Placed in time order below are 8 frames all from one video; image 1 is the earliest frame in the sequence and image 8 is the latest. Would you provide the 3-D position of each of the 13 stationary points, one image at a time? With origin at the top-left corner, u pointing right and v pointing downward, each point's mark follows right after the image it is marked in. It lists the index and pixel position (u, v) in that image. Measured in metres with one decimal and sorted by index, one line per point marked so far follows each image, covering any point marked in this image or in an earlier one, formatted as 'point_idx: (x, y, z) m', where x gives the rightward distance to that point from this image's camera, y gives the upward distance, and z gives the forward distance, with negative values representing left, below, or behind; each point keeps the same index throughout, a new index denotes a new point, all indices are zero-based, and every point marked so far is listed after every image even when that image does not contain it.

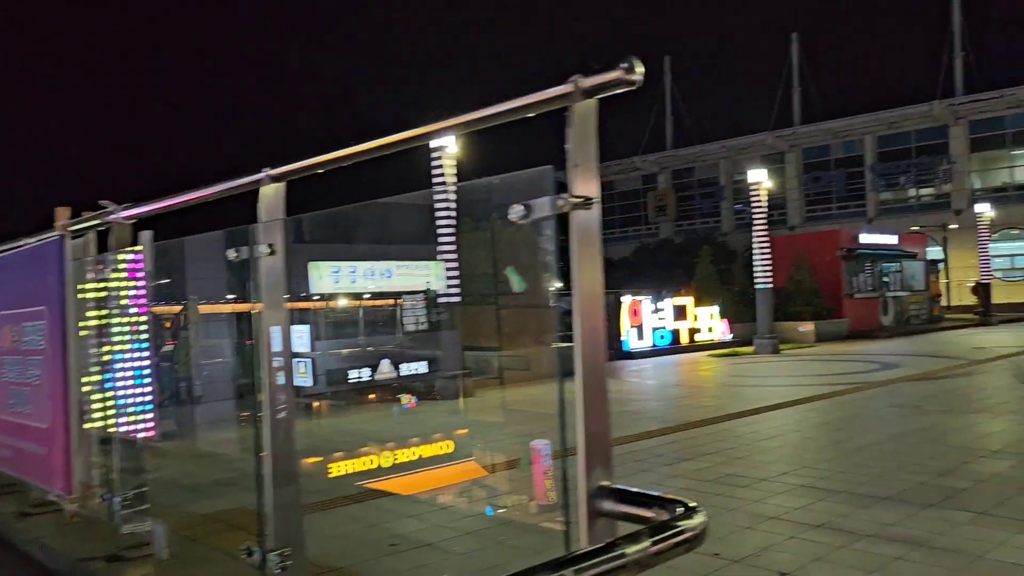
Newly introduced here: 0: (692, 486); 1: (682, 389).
0: (+1.4, -1.5, +6.7) m
1: (+3.0, -1.8, +15.0) m
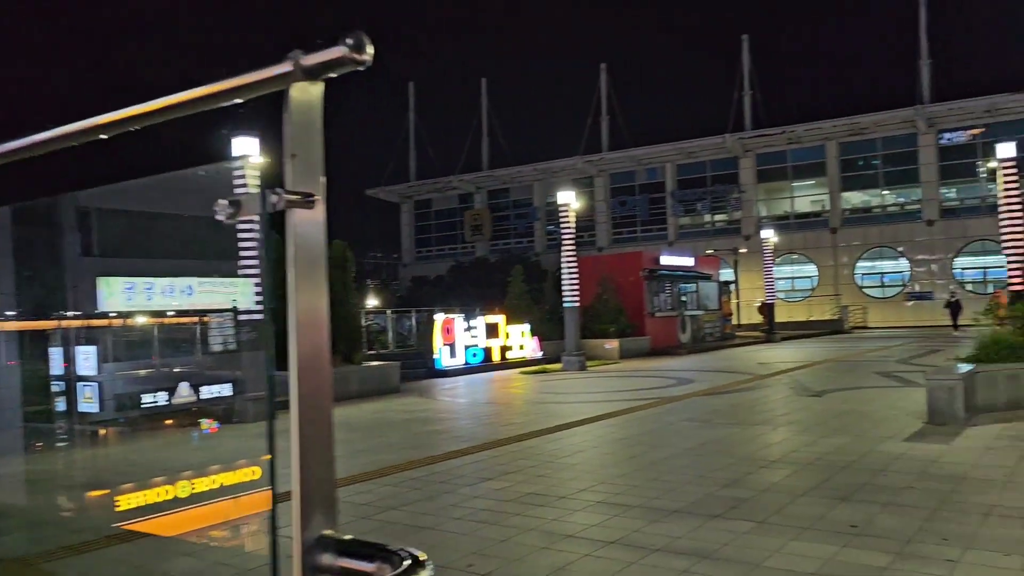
0: (-0.2, -1.7, +6.6) m
1: (-0.3, -2.1, +15.1) m
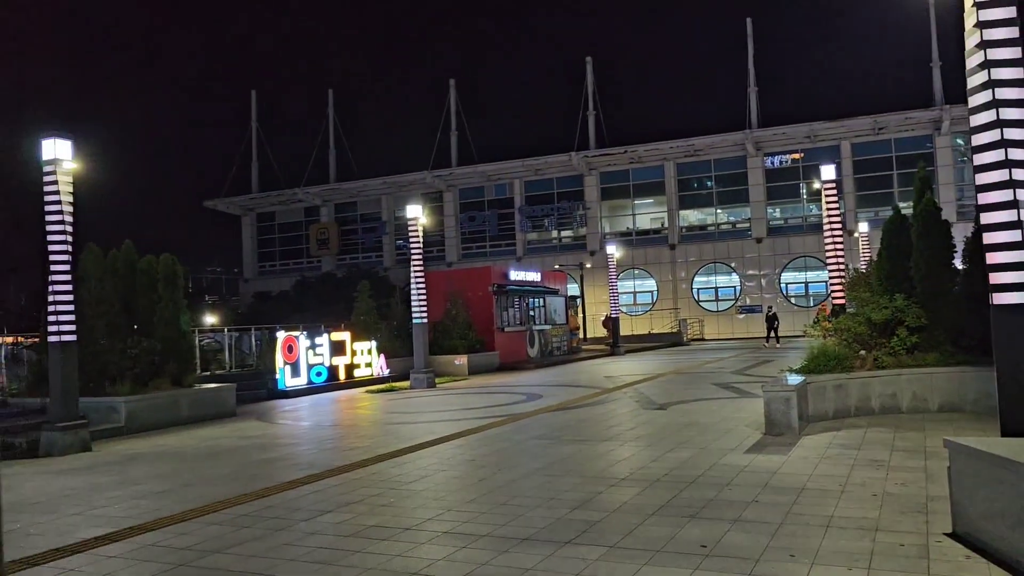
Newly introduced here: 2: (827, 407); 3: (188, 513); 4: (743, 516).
0: (-1.3, -1.8, +6.1) m
1: (-2.9, -2.4, +14.4) m
2: (+4.2, -1.6, +11.6) m
3: (-2.7, -1.9, +7.2) m
4: (+1.7, -1.7, +6.4) m
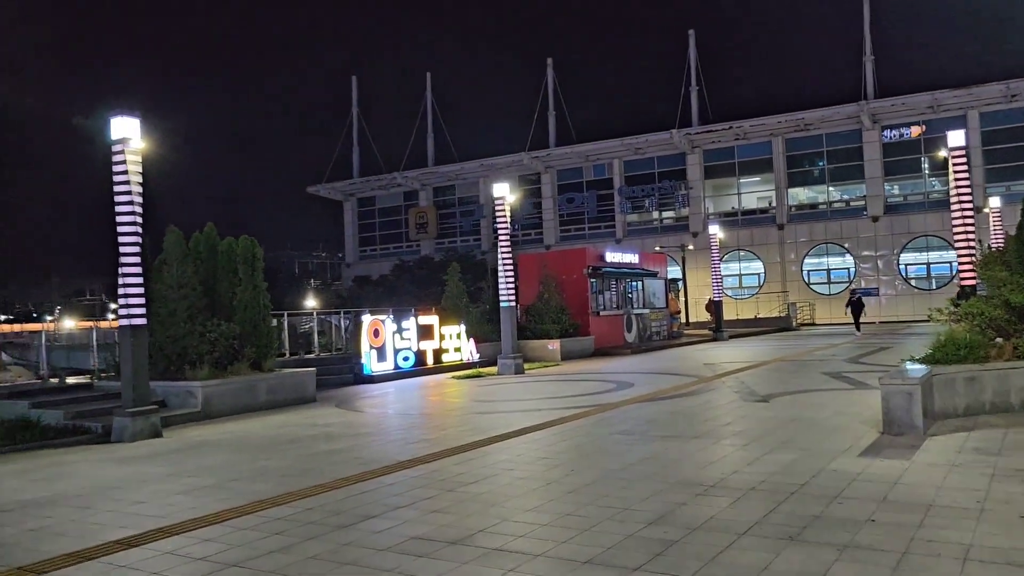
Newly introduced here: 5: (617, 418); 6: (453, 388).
0: (-0.9, -1.7, +5.3) m
1: (-1.5, -2.1, +13.7) m
2: (+5.2, -1.3, +10.1) m
3: (-2.2, -1.7, +6.6) m
4: (+2.1, -1.5, +5.3) m
5: (+1.3, -1.7, +11.0) m
6: (-1.2, -2.2, +18.8) m
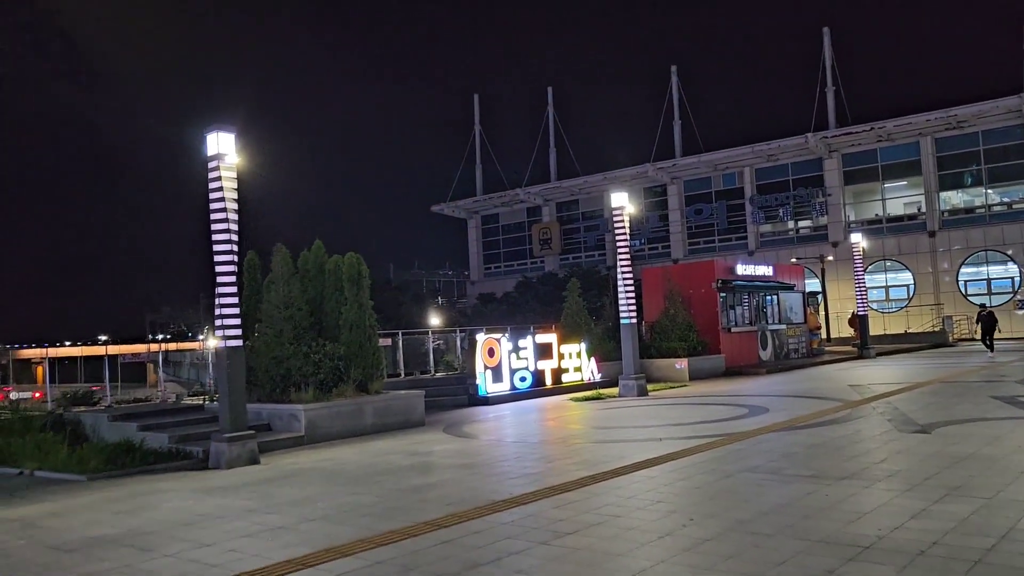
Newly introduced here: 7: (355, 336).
0: (-0.5, -1.7, +4.3) m
1: (+0.2, -2.3, +12.7) m
2: (+6.3, -1.4, +8.1) m
3: (-1.5, -1.8, +5.8) m
4: (+2.5, -1.6, +3.8) m
5: (+2.6, -1.8, +9.6) m
6: (+1.2, -2.5, +17.7) m
7: (-2.7, -0.8, +14.9) m
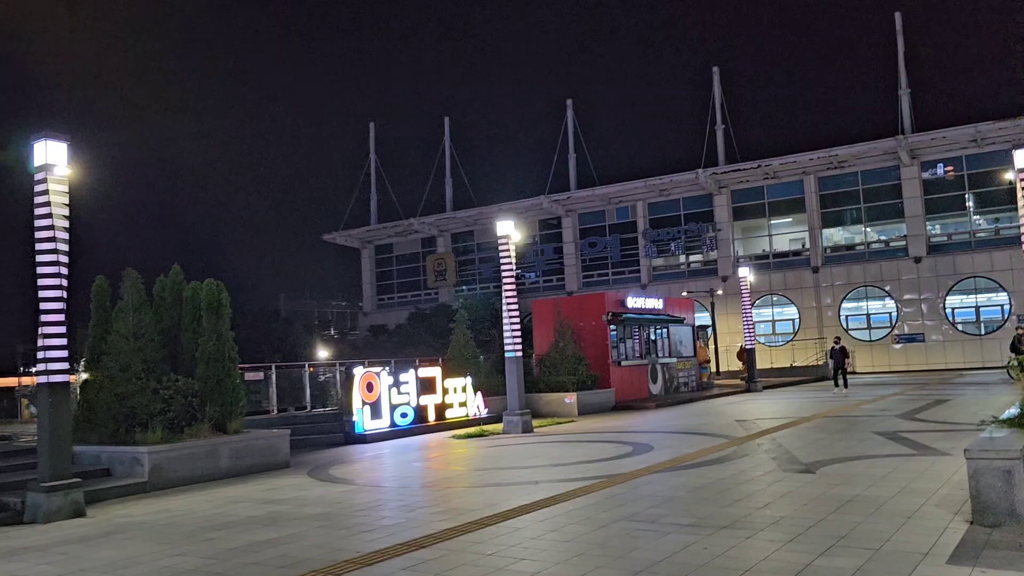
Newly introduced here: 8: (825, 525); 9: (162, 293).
0: (-1.3, -1.8, +3.3) m
1: (-1.6, -2.7, +11.7) m
2: (+5.0, -1.7, +7.9) m
3: (-2.5, -2.0, +4.6) m
4: (+1.8, -1.7, +3.2) m
5: (+1.2, -2.1, +8.9) m
6: (-1.1, -3.1, +16.7) m
7: (-4.7, -1.3, +13.6) m
8: (+2.5, -1.9, +7.0) m
9: (-5.7, -0.1, +14.1) m
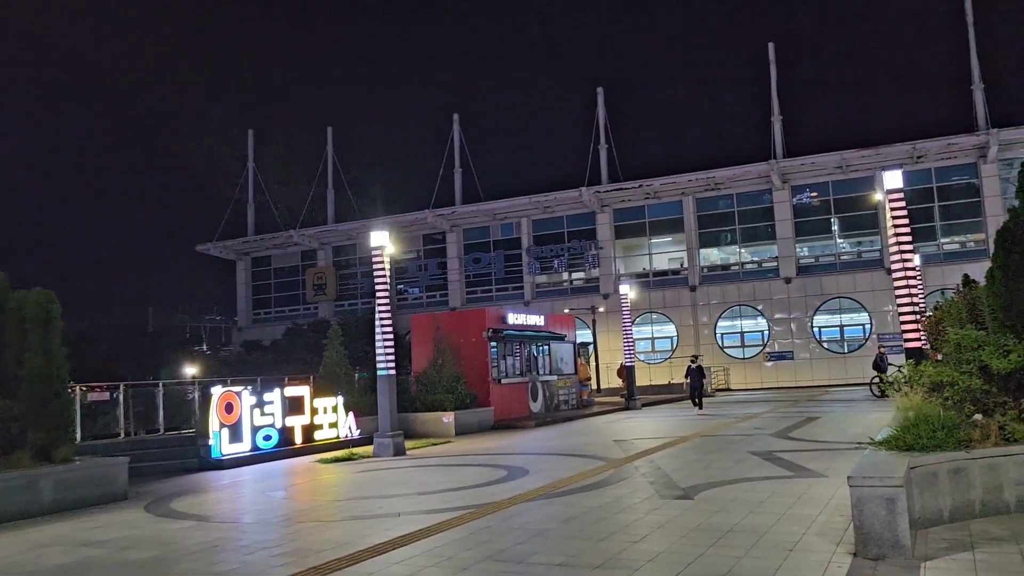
0: (-1.8, -1.8, +2.3) m
1: (-3.3, -2.9, +10.6) m
2: (+3.8, -1.9, +7.7) m
3: (-3.2, -2.0, +3.4) m
4: (+1.2, -1.7, +2.6) m
5: (-0.2, -2.3, +8.2) m
6: (-3.5, -3.4, +15.6) m
7: (-6.6, -1.4, +12.1) m
8: (+1.4, -2.0, +6.5) m
9: (-7.6, -0.2, +12.4) m
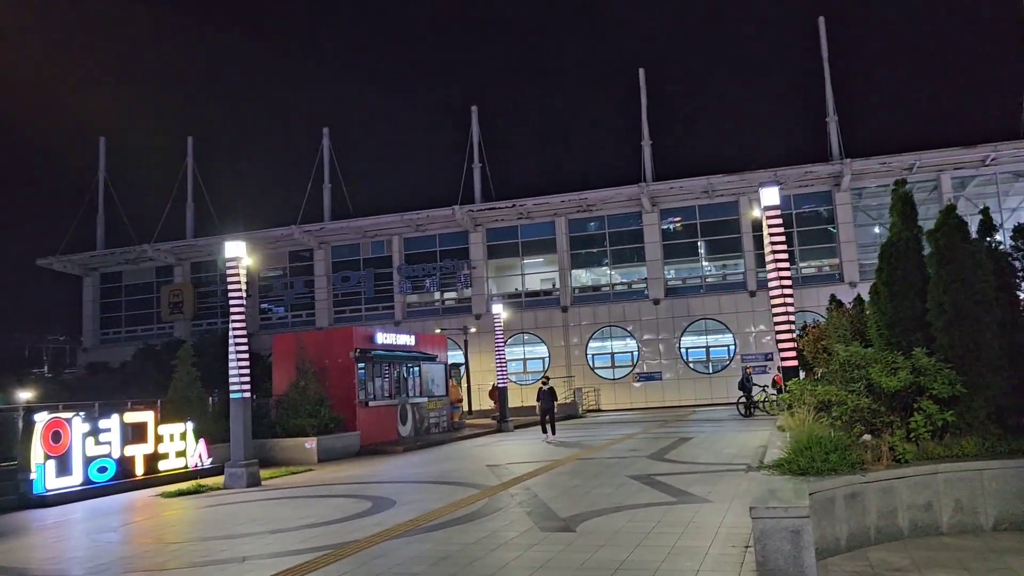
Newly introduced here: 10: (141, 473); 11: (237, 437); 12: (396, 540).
0: (-2.1, -1.8, +1.1) m
1: (-4.7, -3.0, +9.1) m
2: (+2.7, -2.0, +7.2) m
3: (-3.6, -1.9, +2.0) m
4: (+0.9, -1.7, +1.8) m
5: (-1.3, -2.4, +7.2) m
6: (-5.7, -3.6, +14.0) m
7: (-8.3, -1.5, +10.1) m
8: (+0.5, -2.1, +5.7) m
9: (-9.3, -0.3, +10.3) m
10: (-7.3, -3.6, +17.0) m
11: (-4.9, -2.7, +15.6) m
12: (-1.2, -2.5, +8.6) m
